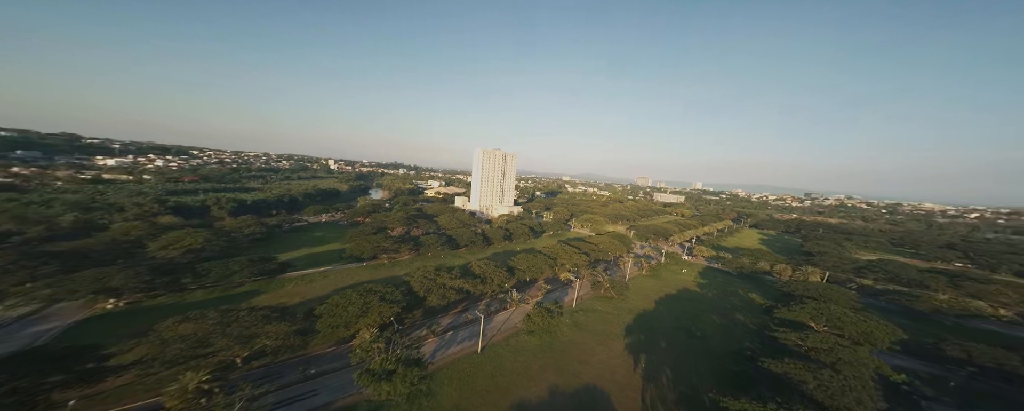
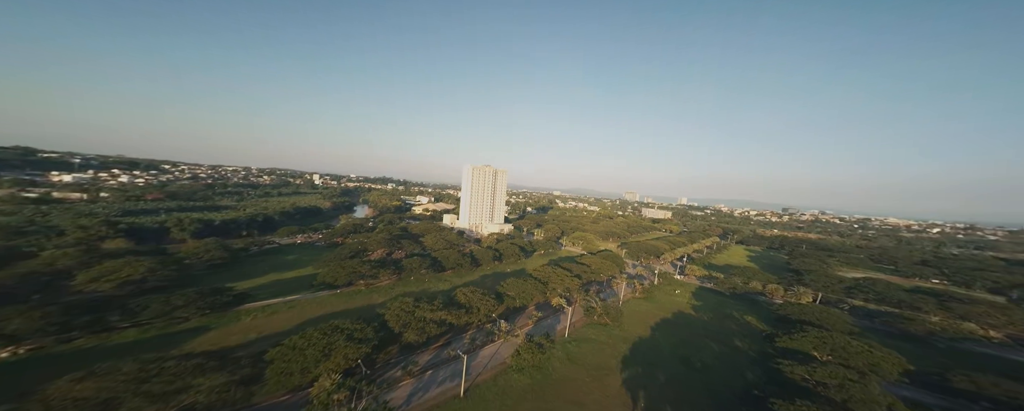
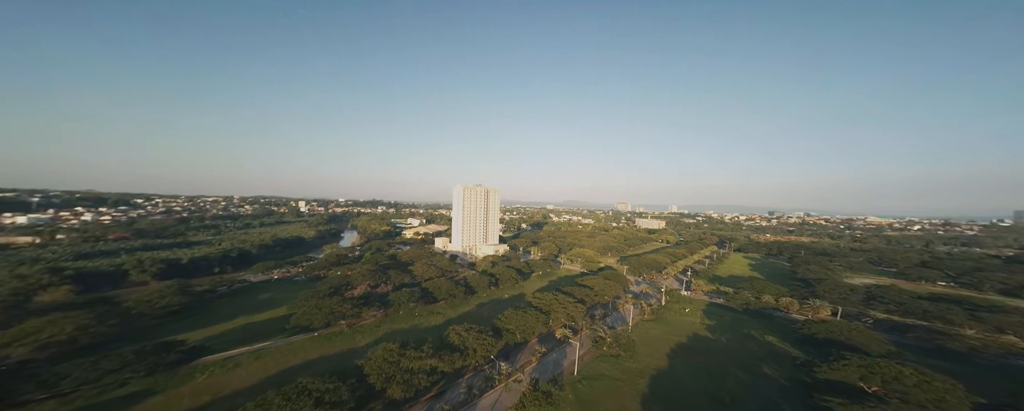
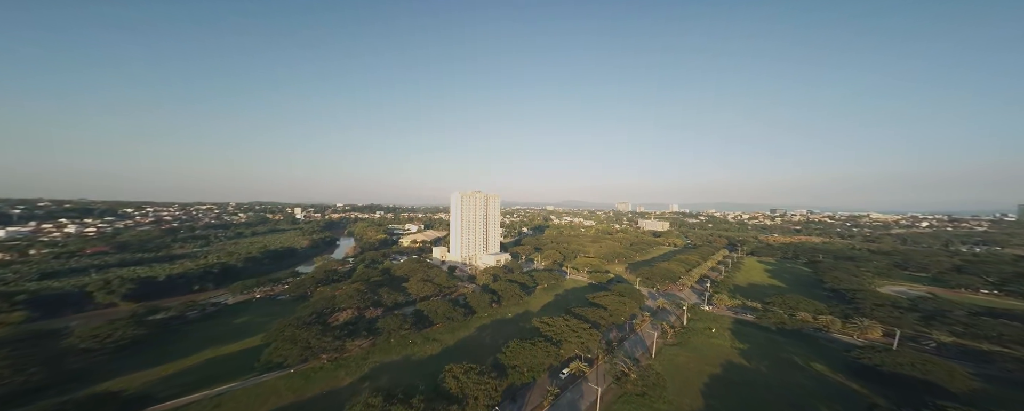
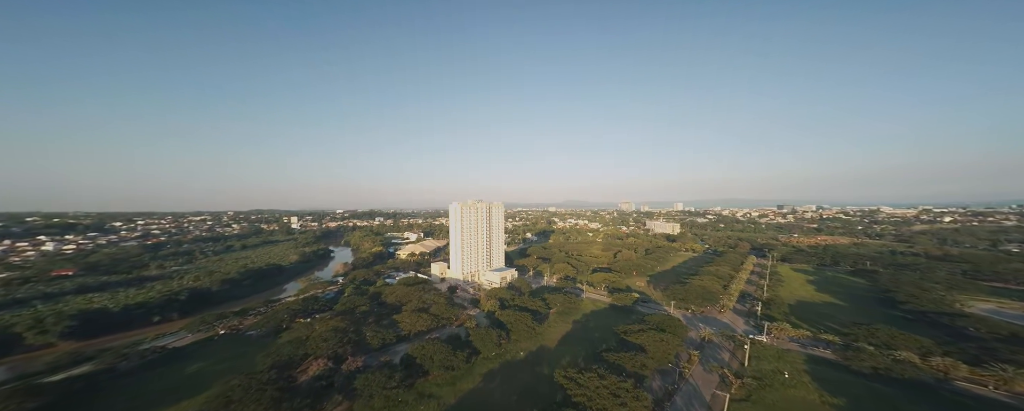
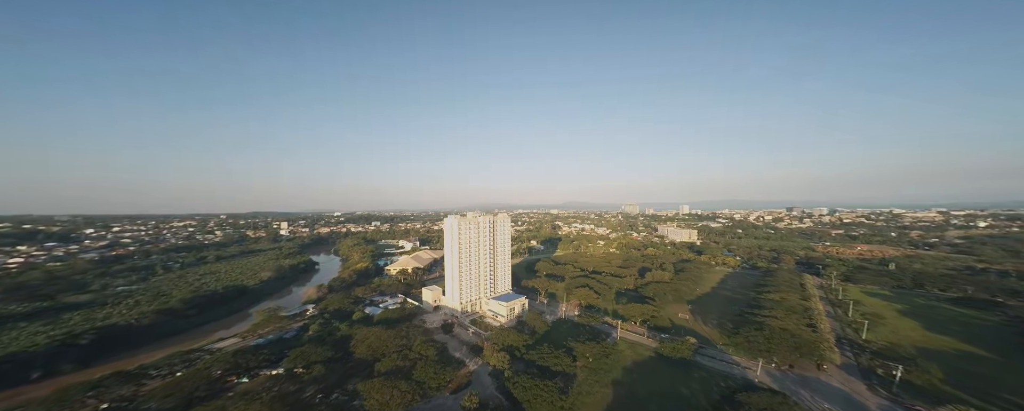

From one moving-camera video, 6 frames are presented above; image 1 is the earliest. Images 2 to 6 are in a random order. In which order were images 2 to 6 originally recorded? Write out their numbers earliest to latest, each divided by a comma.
2, 3, 4, 5, 6
